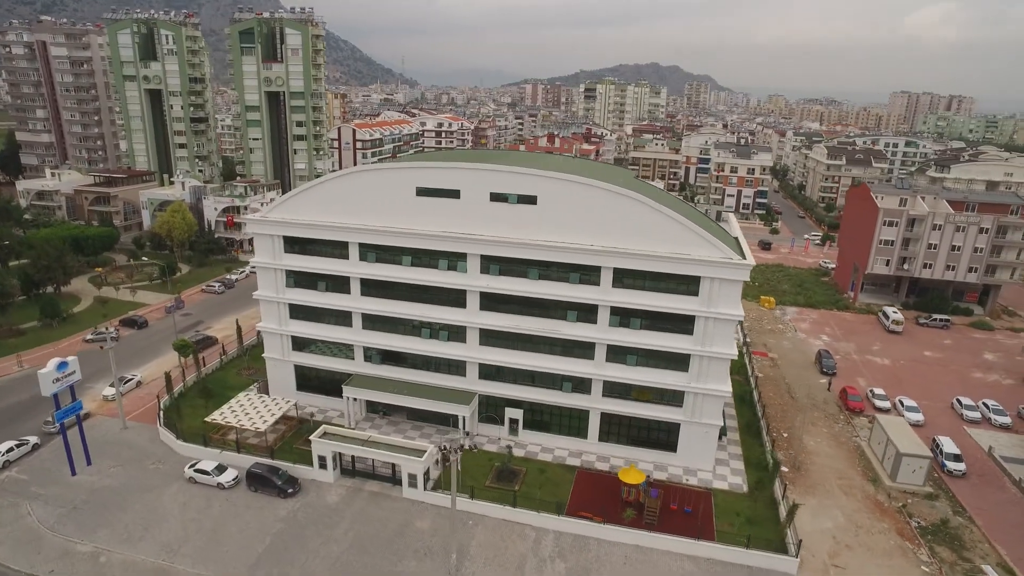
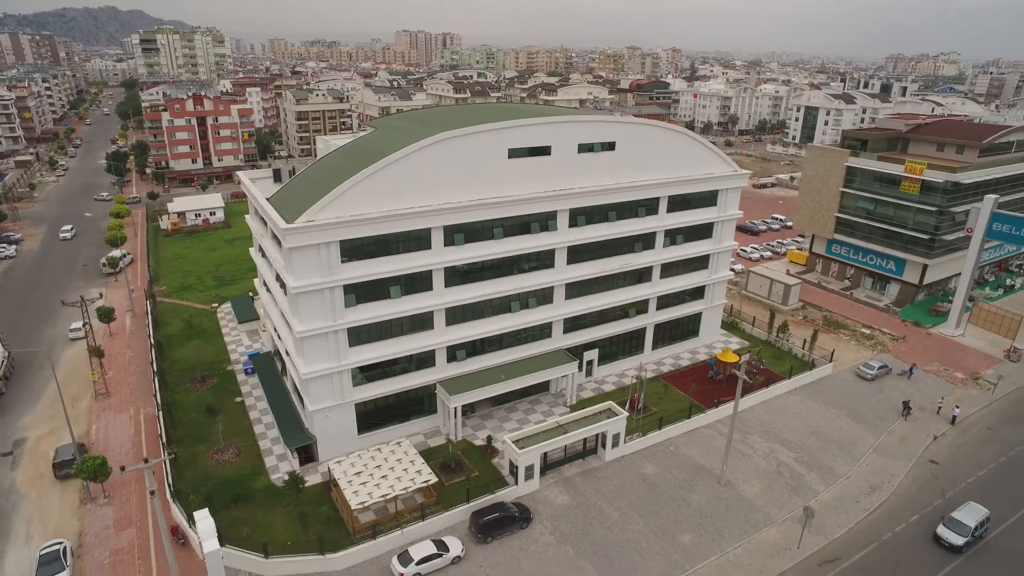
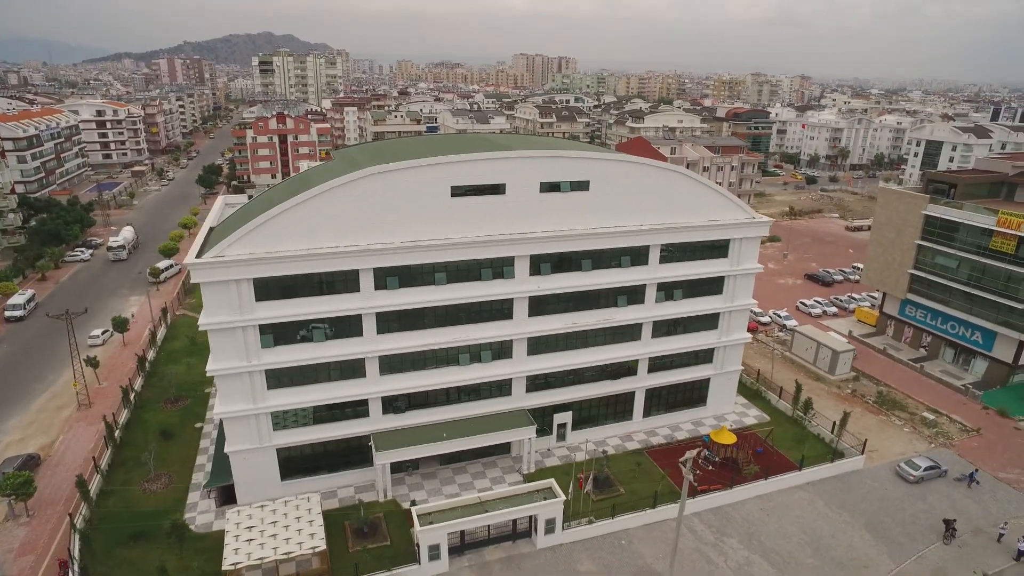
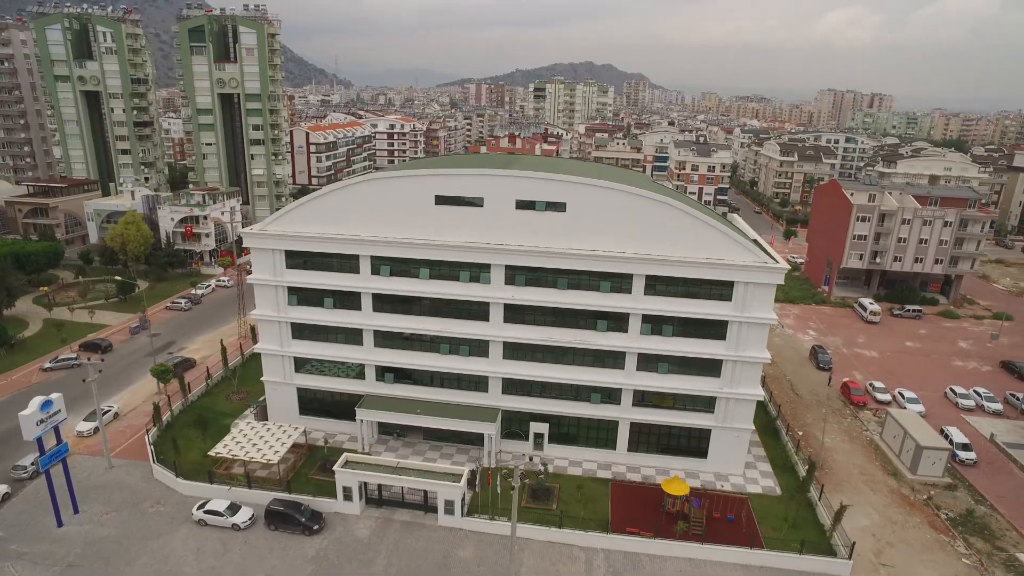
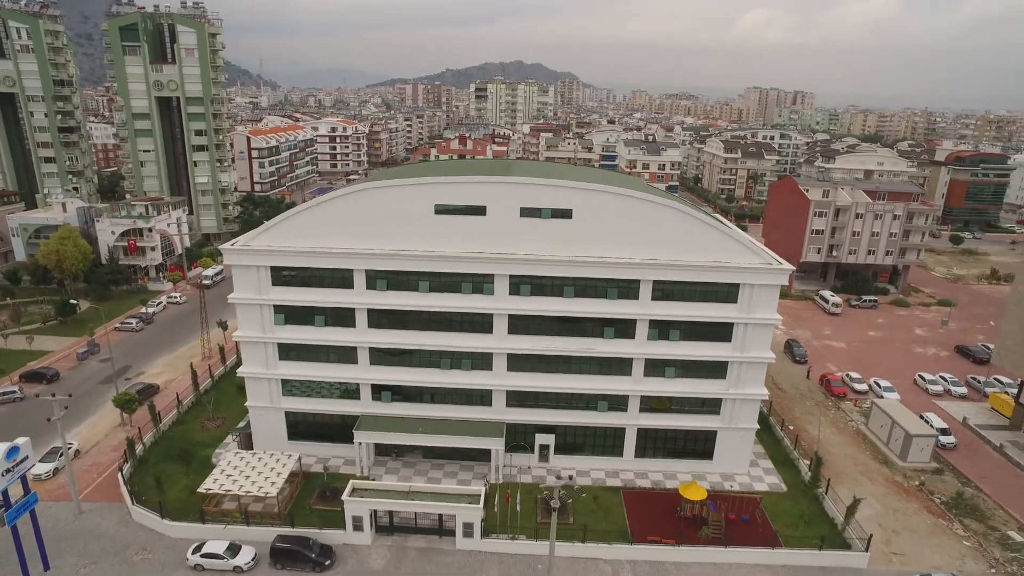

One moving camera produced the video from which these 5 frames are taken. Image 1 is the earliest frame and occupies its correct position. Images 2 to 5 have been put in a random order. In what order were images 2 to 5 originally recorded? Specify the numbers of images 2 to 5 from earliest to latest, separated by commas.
4, 5, 3, 2
